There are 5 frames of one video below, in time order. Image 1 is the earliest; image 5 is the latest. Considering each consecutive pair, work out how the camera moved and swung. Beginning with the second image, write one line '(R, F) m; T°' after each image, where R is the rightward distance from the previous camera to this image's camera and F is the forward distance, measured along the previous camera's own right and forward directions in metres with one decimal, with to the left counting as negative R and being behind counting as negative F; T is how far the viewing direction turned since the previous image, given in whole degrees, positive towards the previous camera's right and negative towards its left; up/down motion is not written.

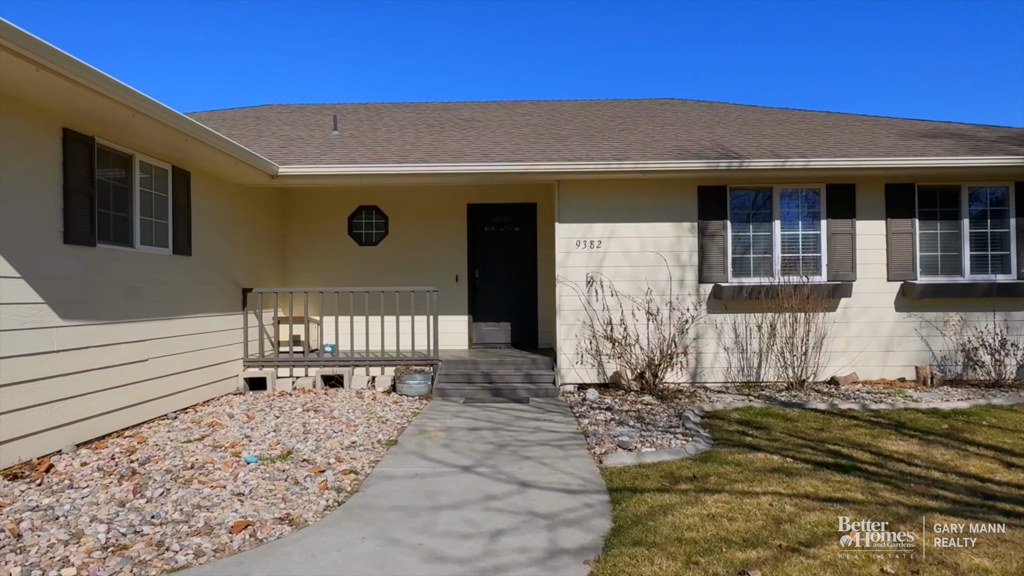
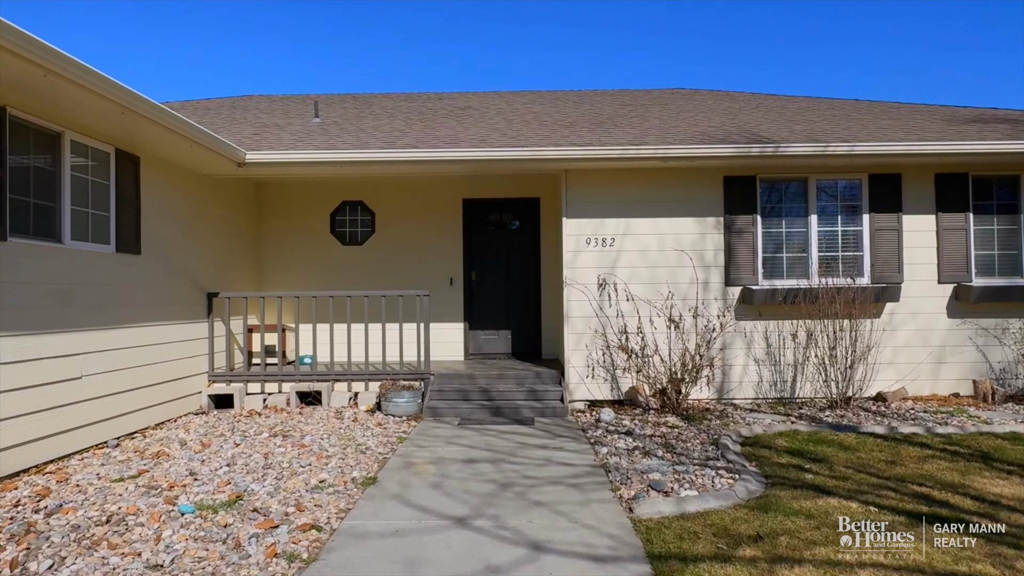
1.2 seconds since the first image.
(0.0, +0.9) m; 0°
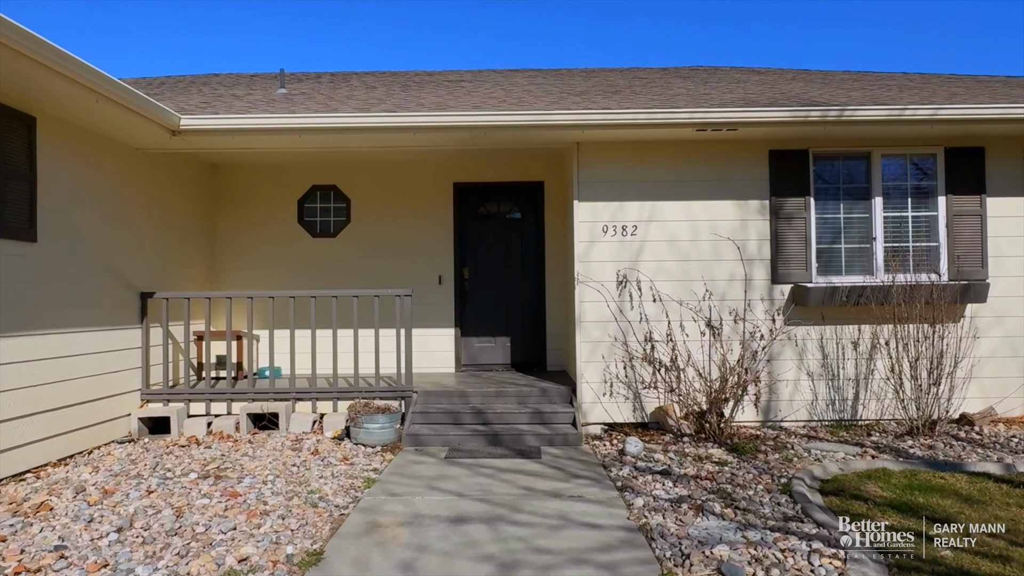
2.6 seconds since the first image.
(0.0, +1.2) m; 0°
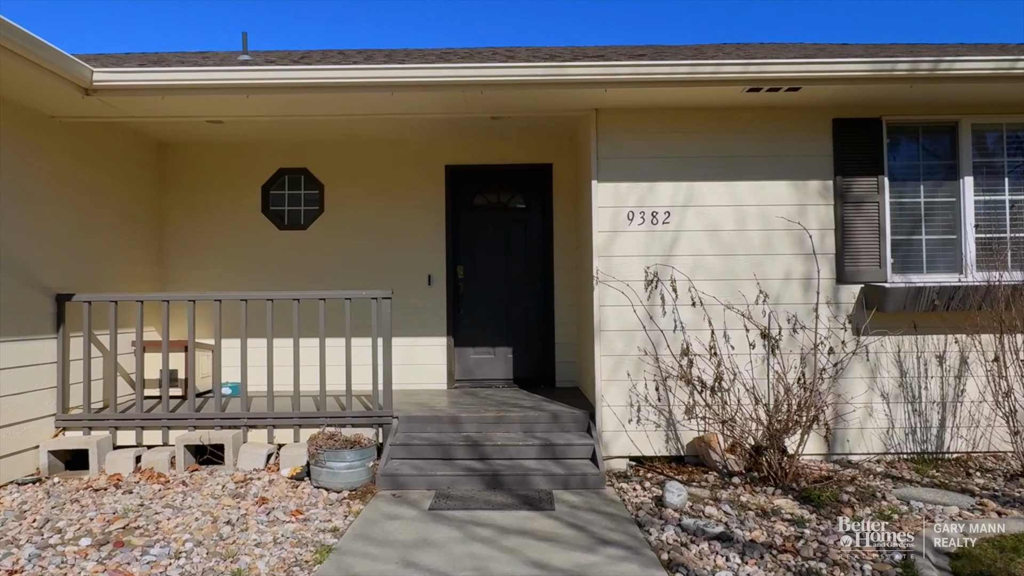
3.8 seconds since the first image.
(0.0, +1.0) m; 0°
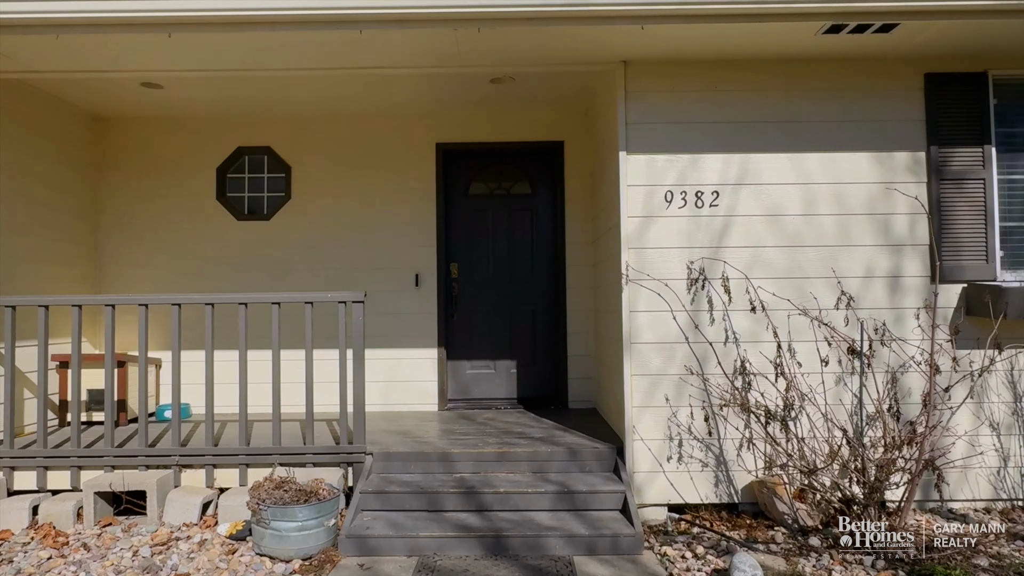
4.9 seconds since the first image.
(0.0, +0.9) m; 0°
